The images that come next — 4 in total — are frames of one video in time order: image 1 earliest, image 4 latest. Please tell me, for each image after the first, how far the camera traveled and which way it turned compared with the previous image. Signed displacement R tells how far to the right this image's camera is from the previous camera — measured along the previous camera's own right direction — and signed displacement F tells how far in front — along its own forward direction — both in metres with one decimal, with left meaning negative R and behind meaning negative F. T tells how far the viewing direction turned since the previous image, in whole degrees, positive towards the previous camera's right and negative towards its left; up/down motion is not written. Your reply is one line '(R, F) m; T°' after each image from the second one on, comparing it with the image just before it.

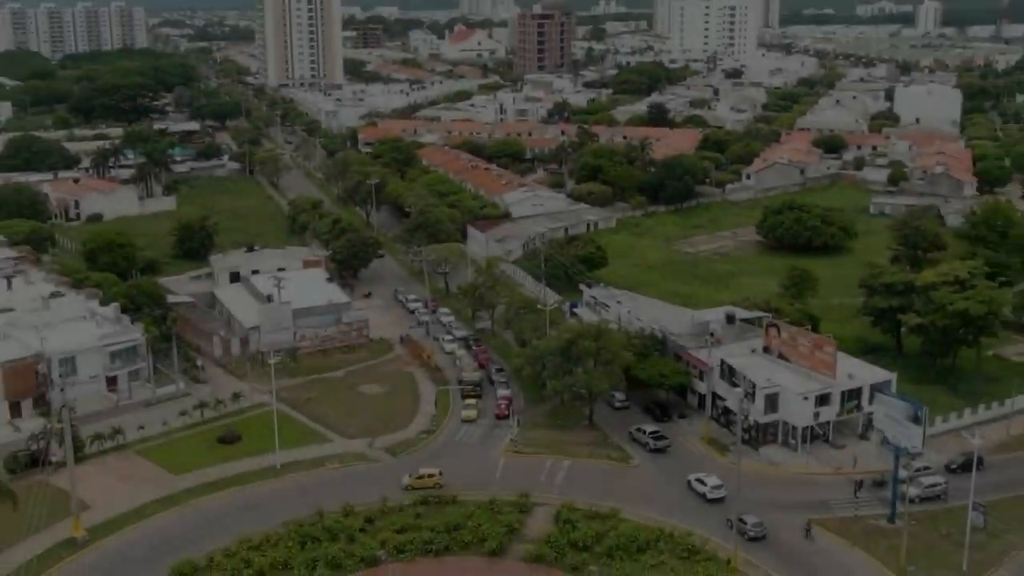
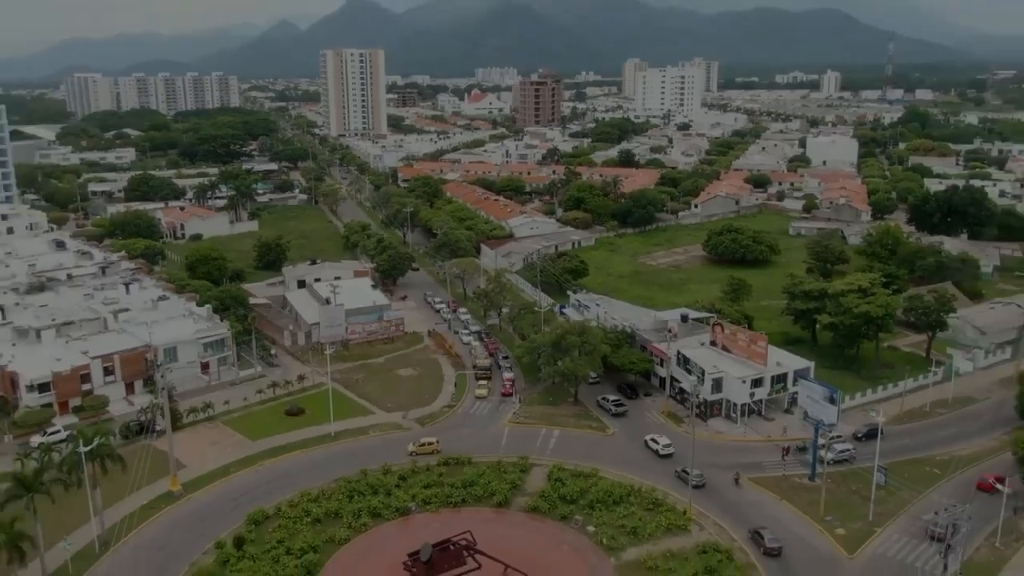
(+1.7, -5.9) m; -4°
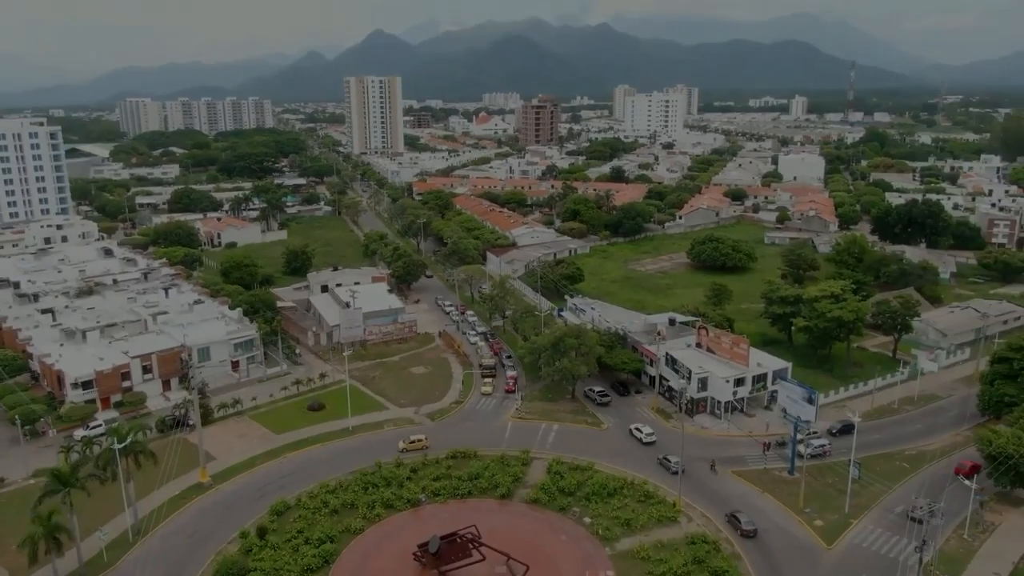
(+0.8, -2.7) m; -2°
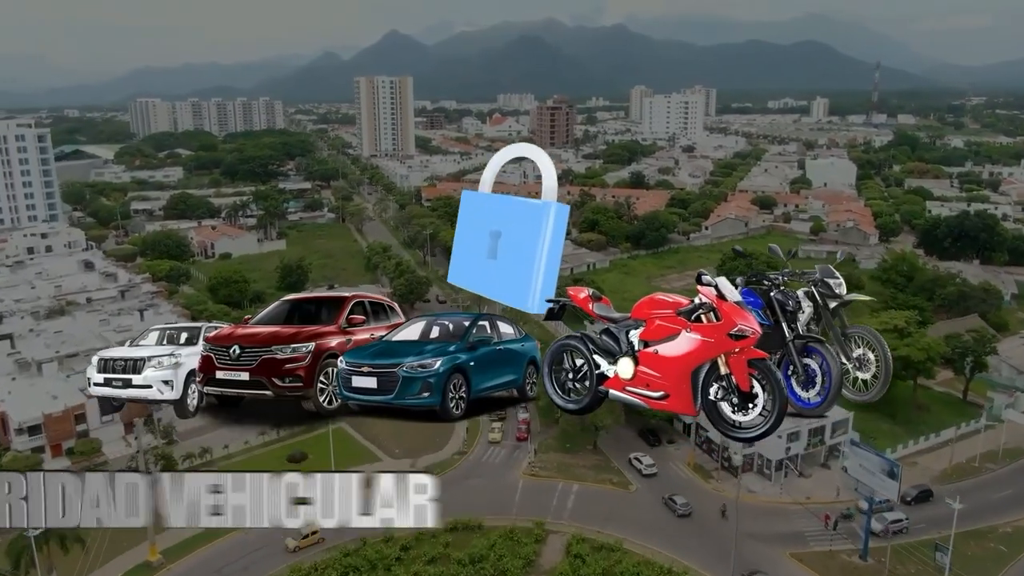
(0.0, +2.0) m; -1°
